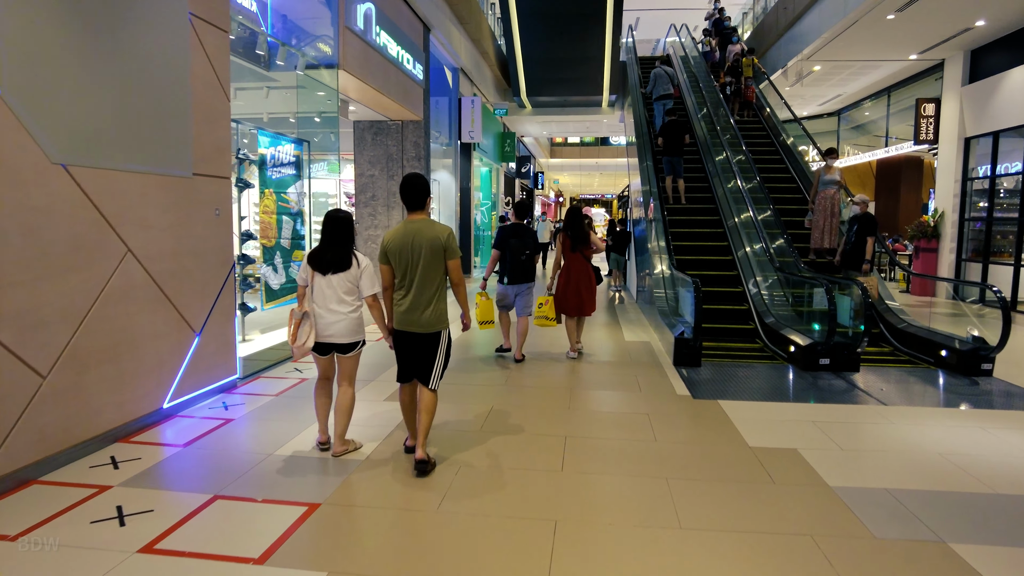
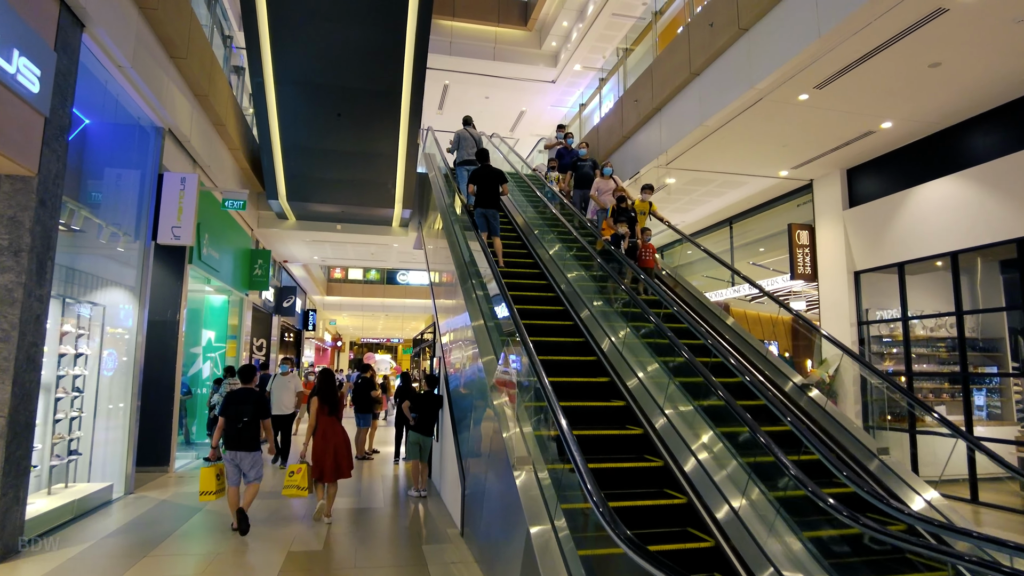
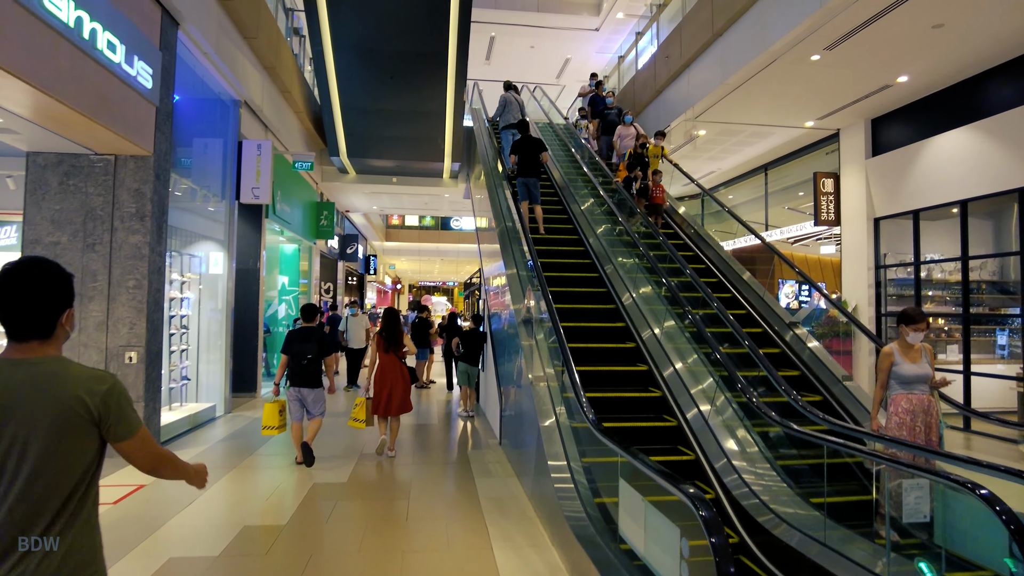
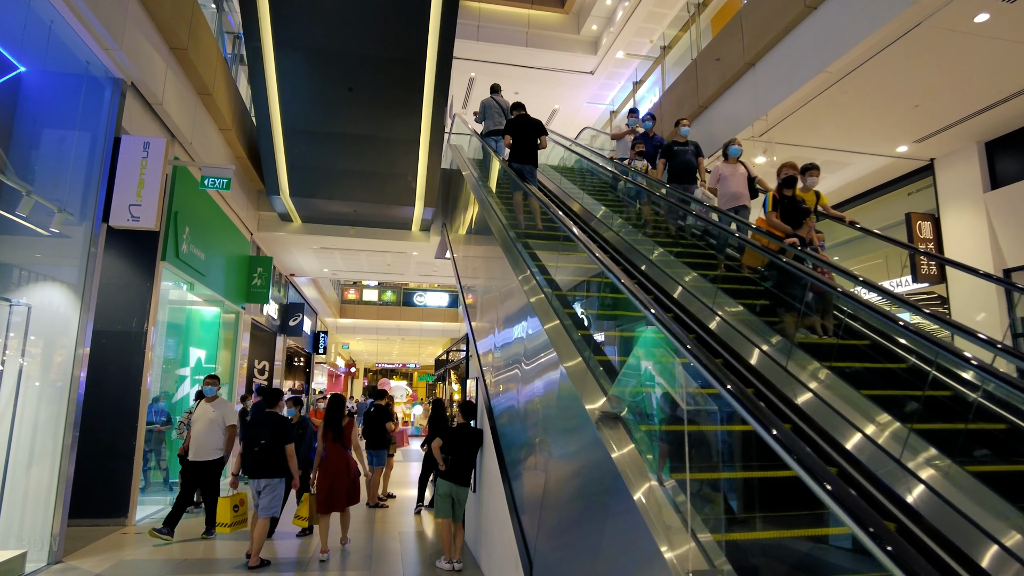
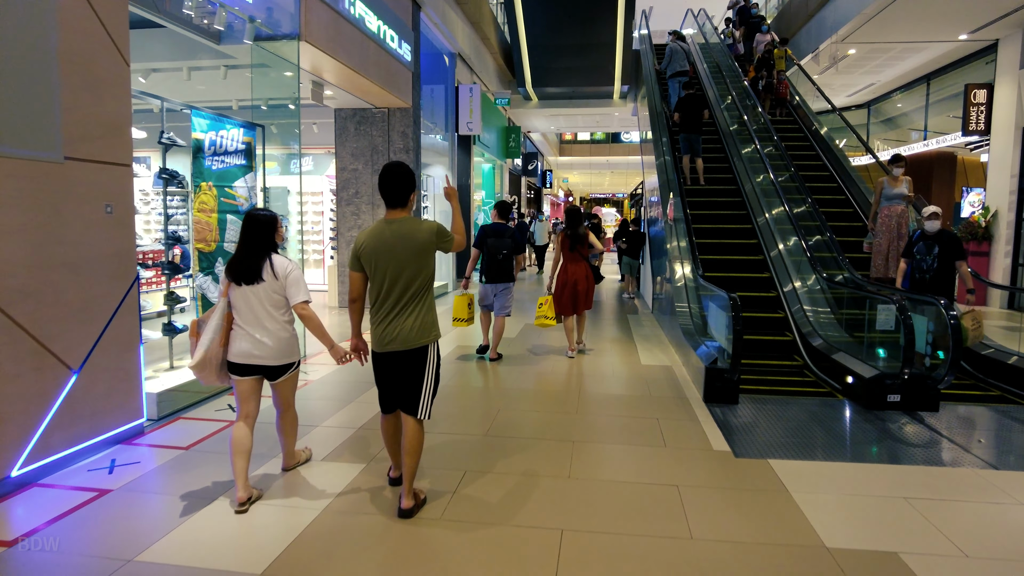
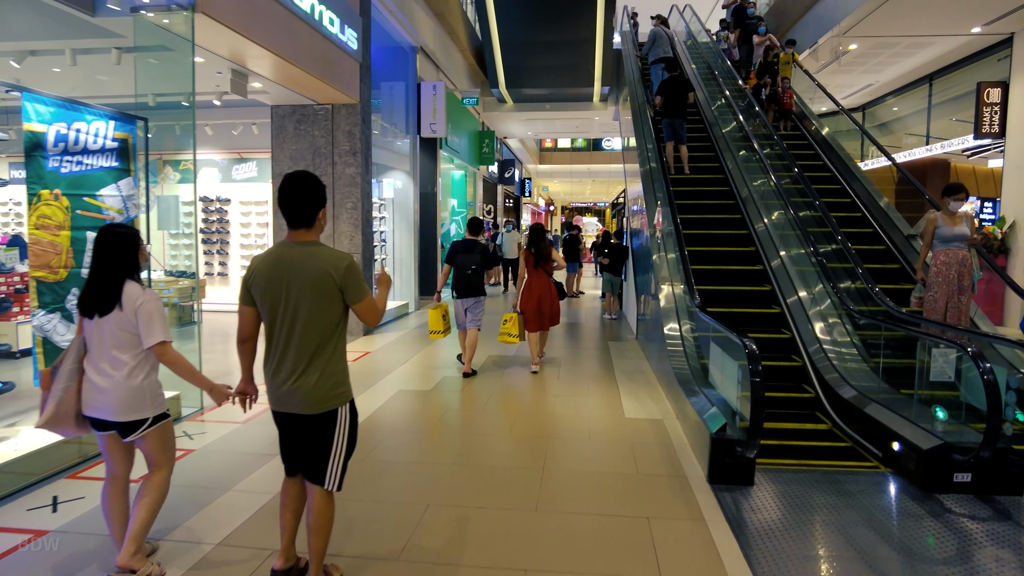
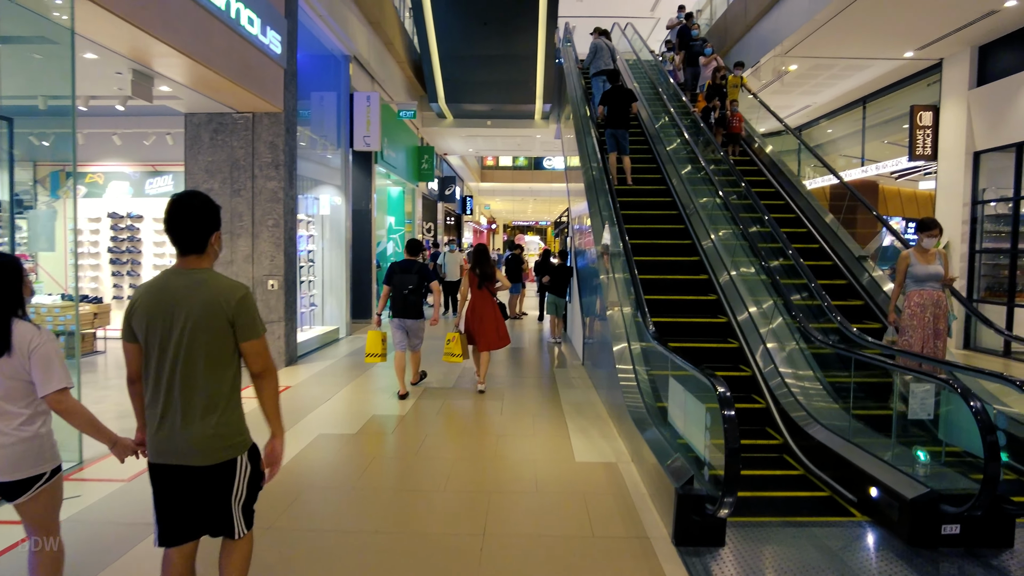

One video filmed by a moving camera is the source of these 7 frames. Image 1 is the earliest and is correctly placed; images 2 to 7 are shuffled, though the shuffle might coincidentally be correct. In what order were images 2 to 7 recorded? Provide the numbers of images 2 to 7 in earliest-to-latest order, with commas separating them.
5, 6, 7, 3, 2, 4
